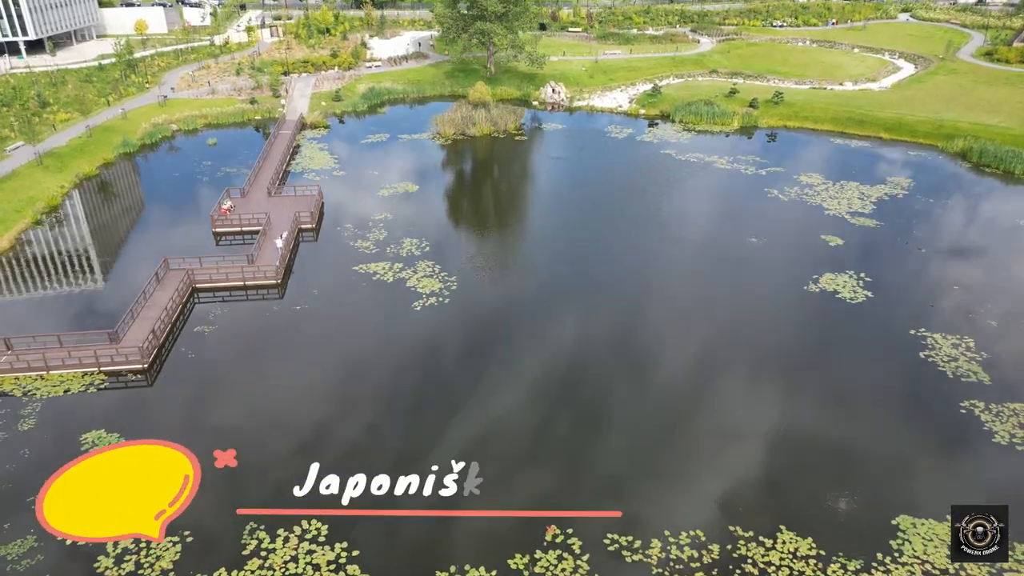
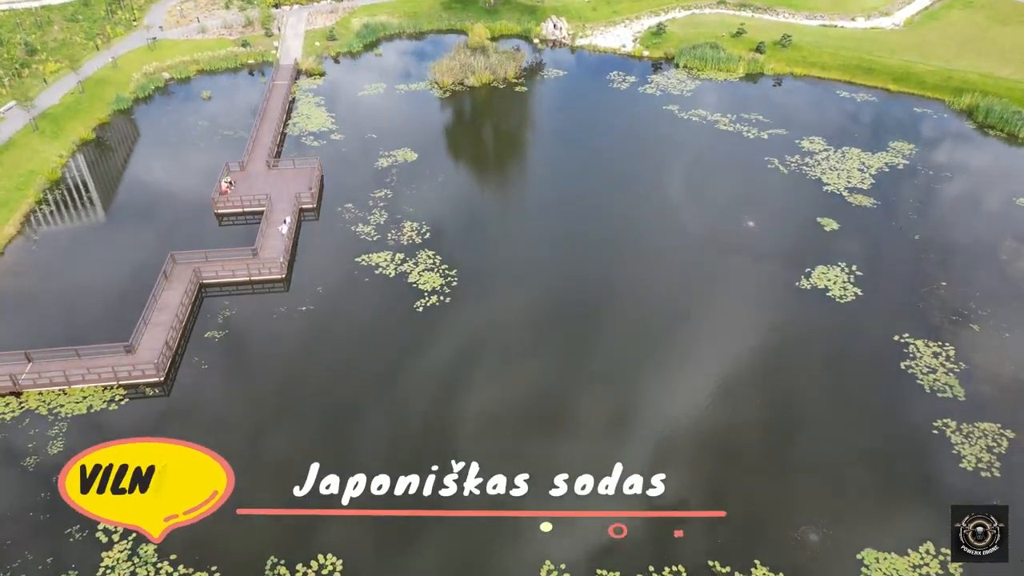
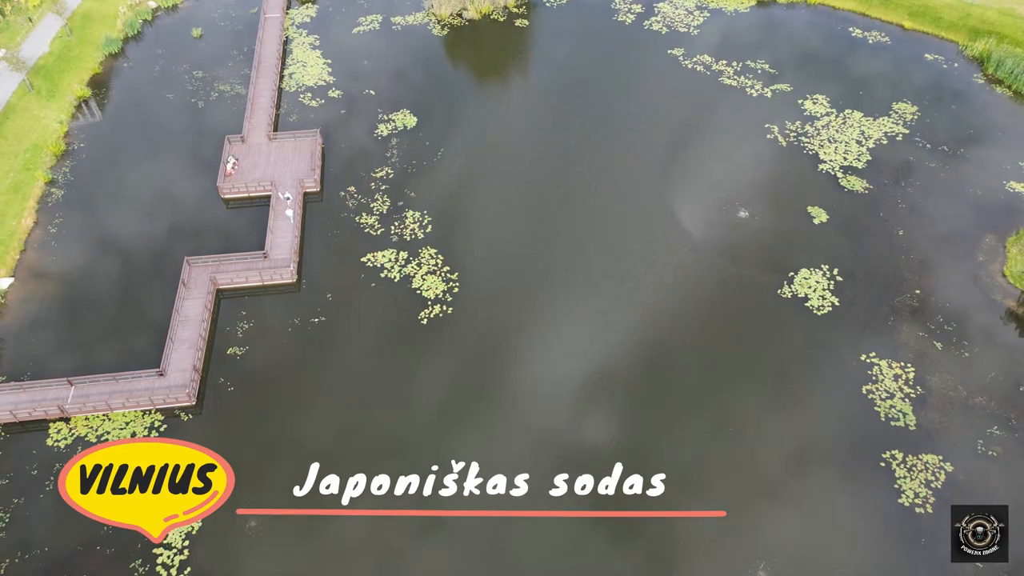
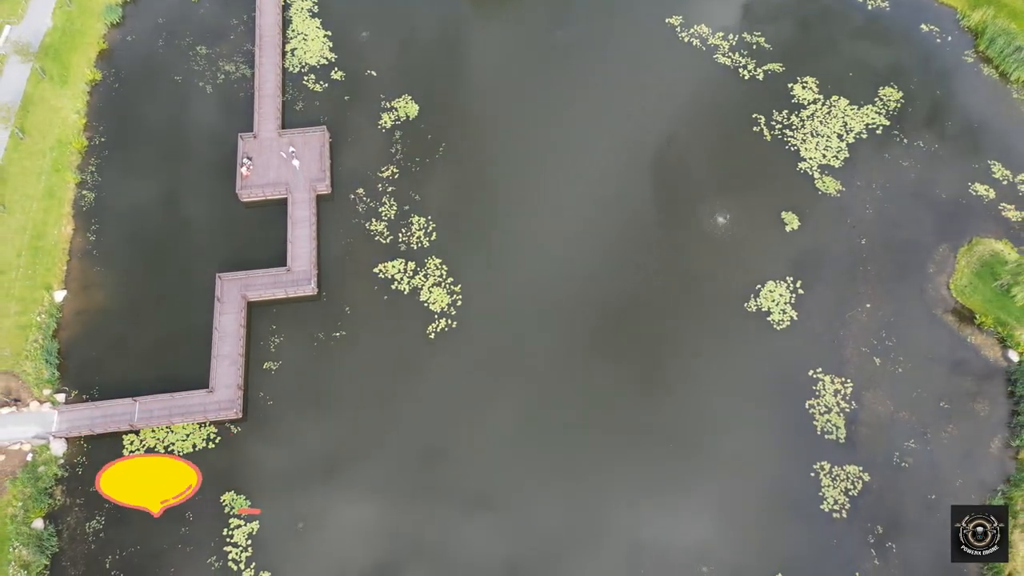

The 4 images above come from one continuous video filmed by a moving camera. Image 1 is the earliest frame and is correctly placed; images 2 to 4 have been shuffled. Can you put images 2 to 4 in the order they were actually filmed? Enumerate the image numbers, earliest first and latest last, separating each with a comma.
2, 3, 4
